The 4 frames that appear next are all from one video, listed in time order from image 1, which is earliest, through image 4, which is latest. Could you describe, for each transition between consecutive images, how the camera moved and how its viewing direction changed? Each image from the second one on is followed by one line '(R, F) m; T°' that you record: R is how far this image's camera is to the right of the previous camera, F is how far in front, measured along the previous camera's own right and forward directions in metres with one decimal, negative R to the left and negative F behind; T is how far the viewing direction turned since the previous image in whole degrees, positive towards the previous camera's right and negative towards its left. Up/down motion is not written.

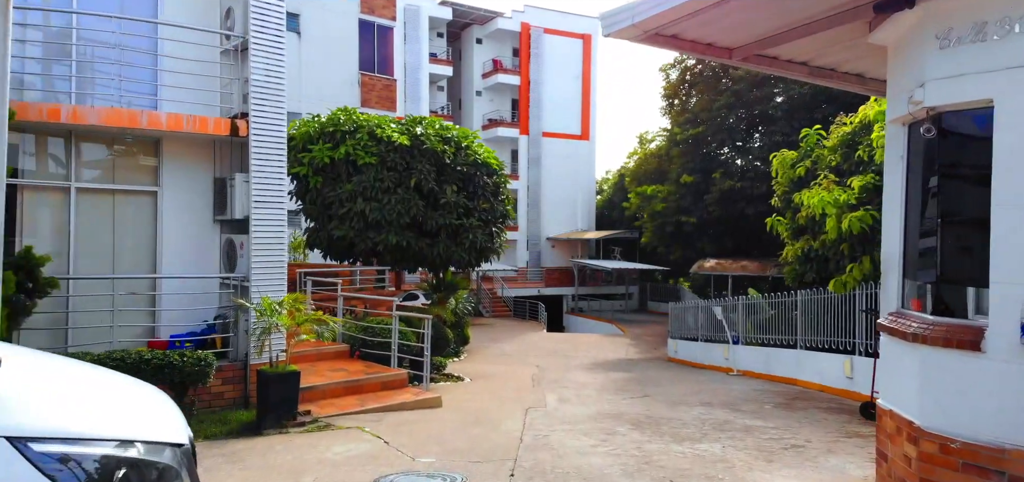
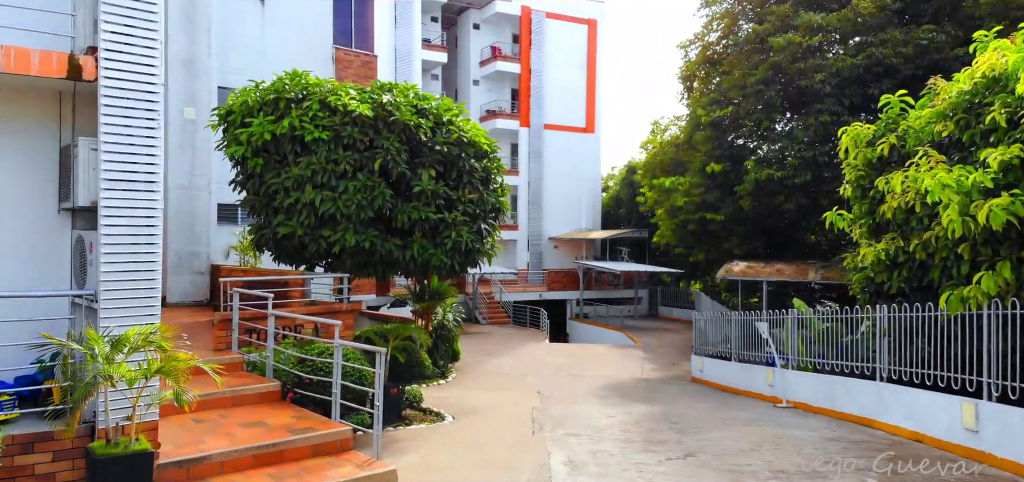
(+0.1, +2.8) m; 0°
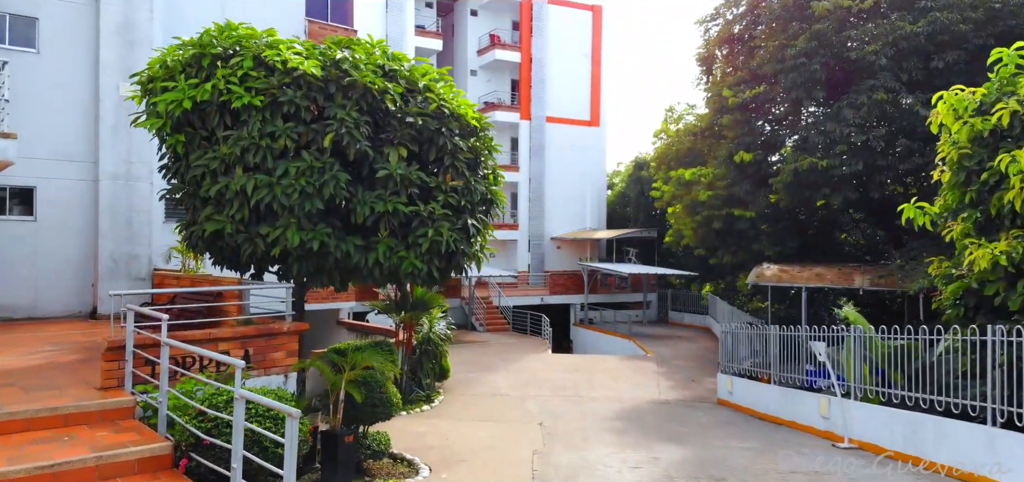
(+0.1, +2.3) m; 0°
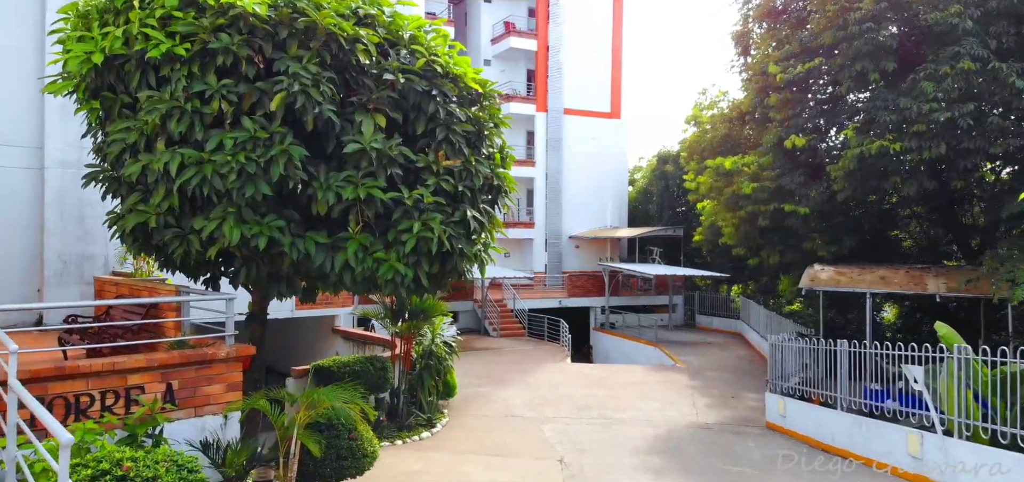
(0.0, +1.9) m; -1°
